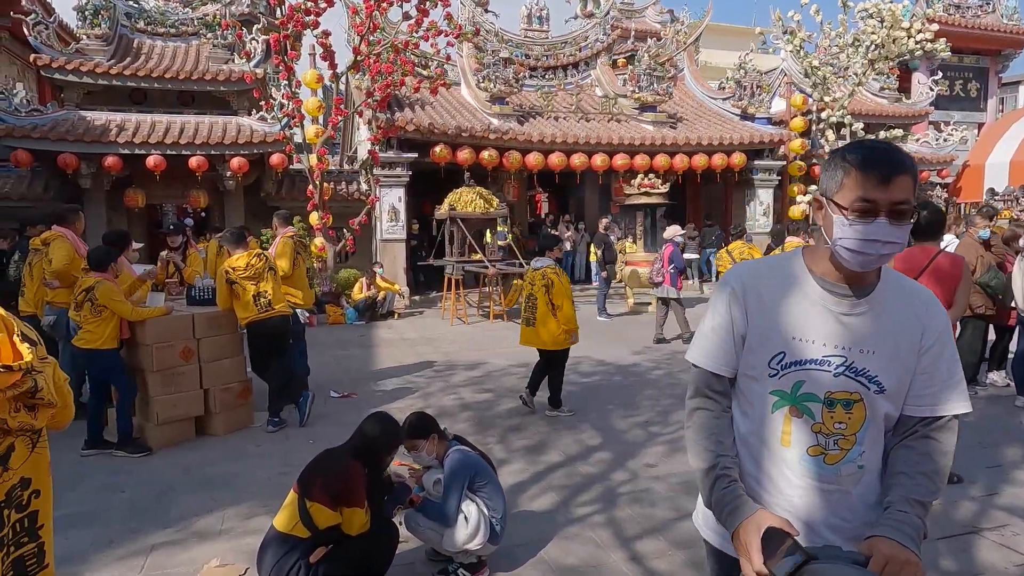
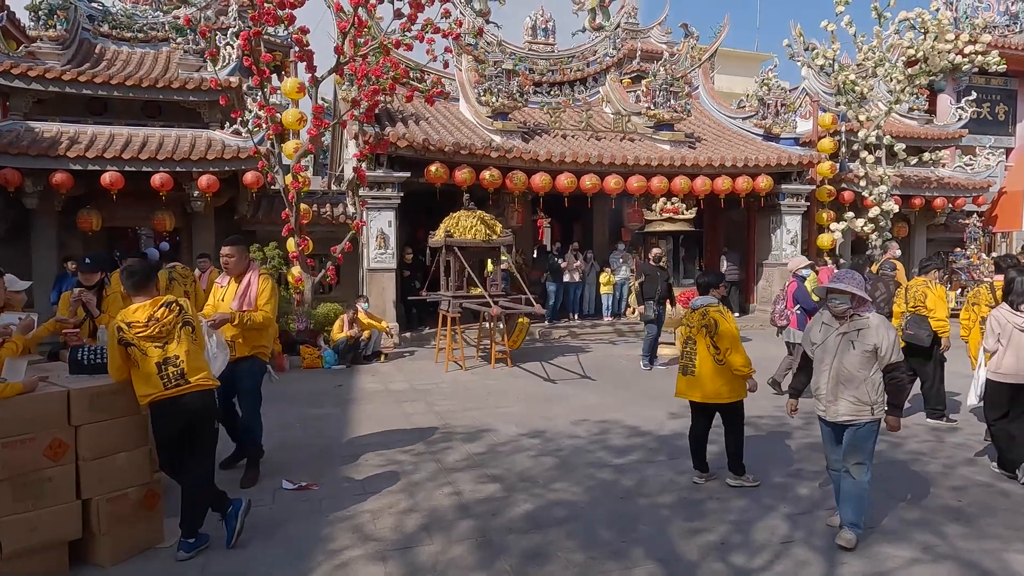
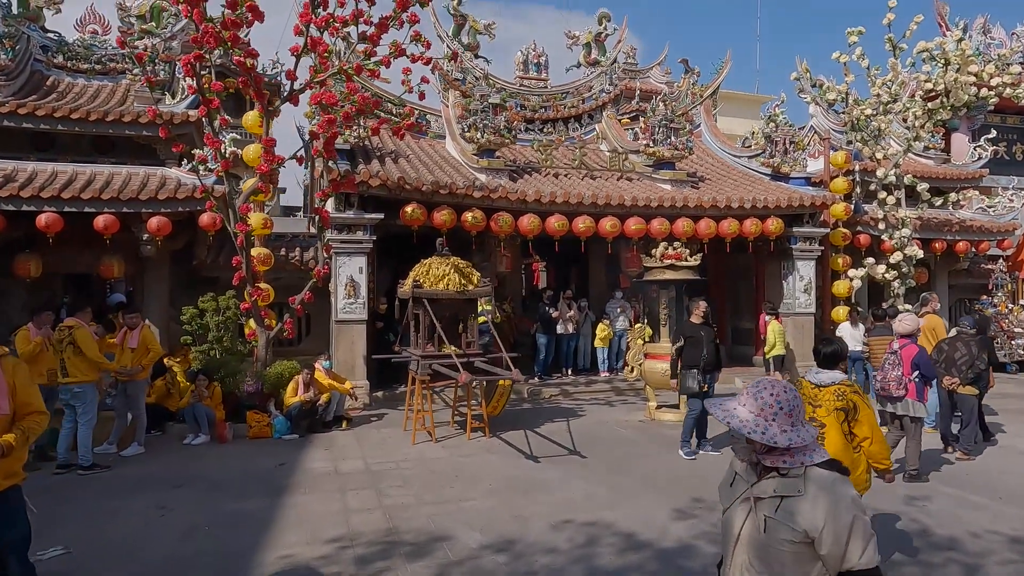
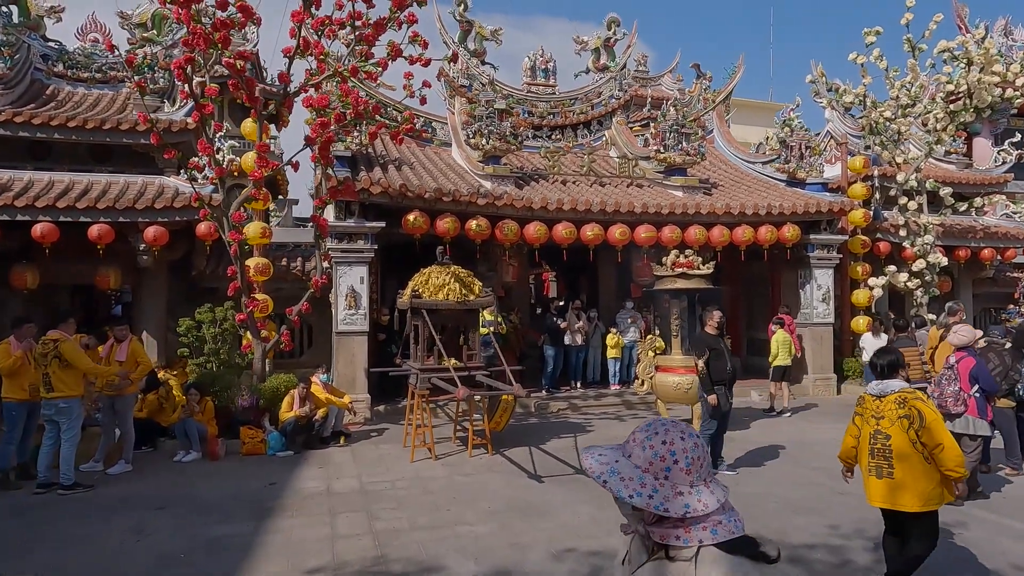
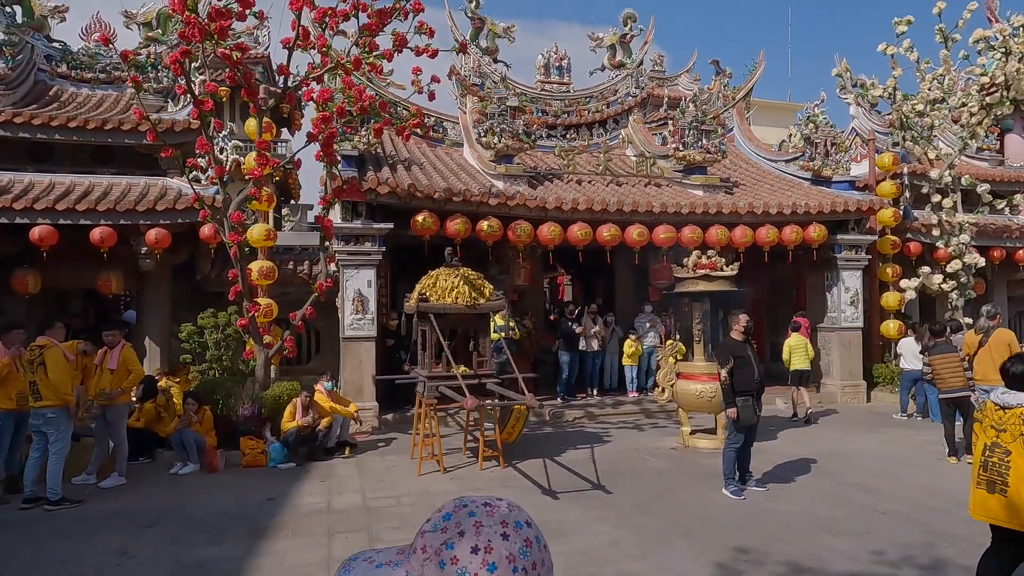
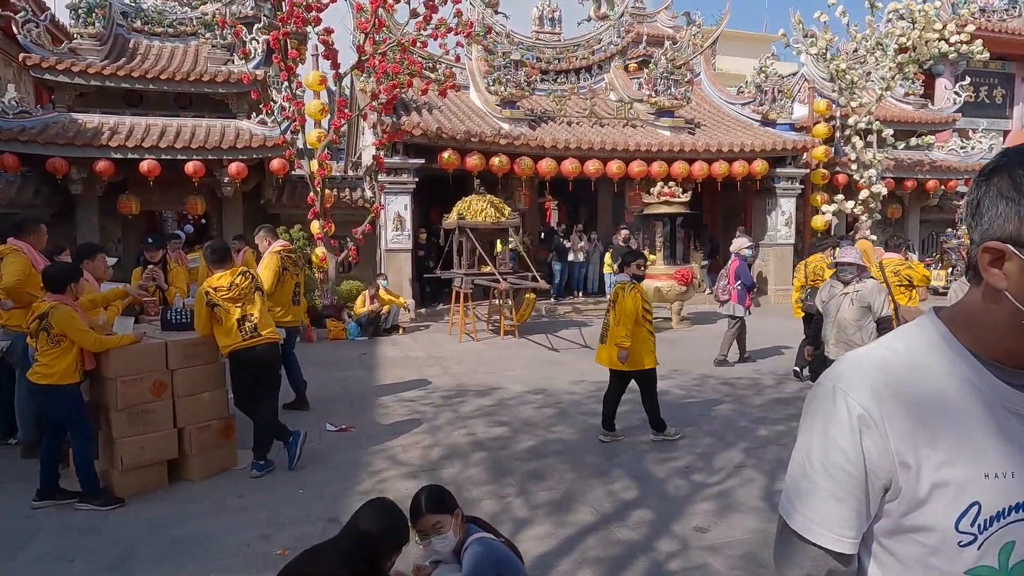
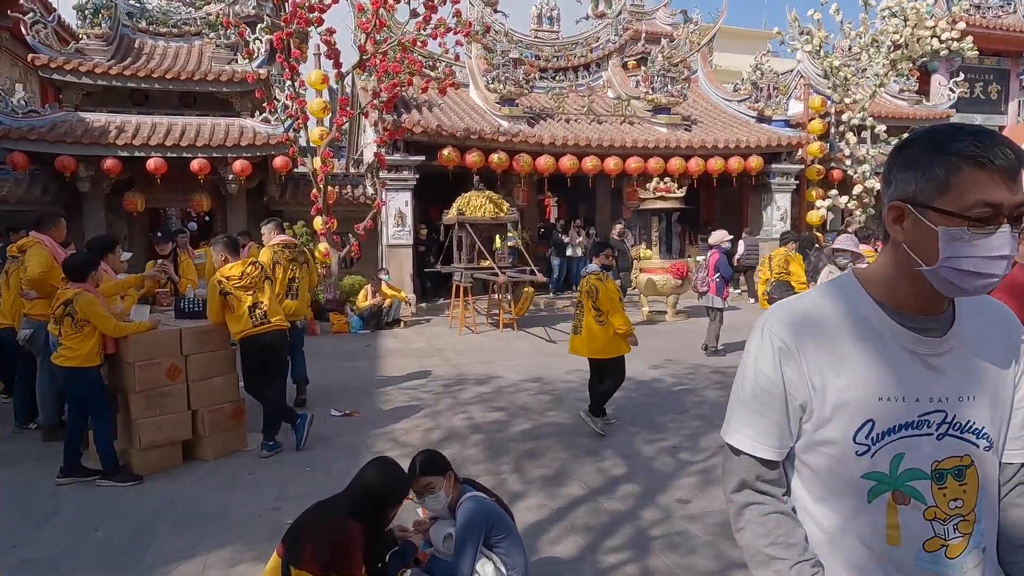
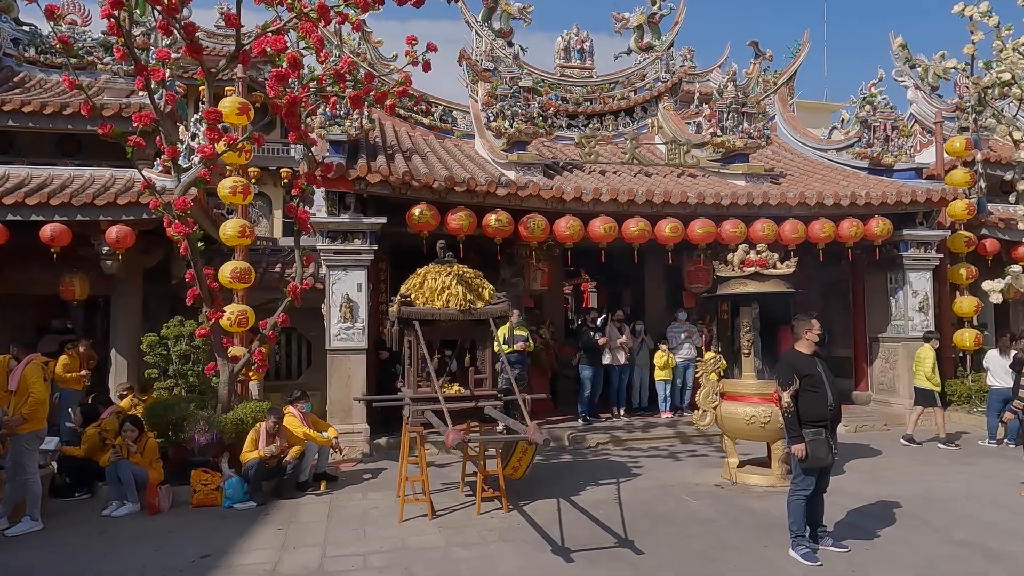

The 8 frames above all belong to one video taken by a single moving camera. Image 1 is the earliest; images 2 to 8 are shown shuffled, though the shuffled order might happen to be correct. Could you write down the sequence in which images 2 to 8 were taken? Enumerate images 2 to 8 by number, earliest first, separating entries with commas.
7, 6, 2, 3, 4, 5, 8
